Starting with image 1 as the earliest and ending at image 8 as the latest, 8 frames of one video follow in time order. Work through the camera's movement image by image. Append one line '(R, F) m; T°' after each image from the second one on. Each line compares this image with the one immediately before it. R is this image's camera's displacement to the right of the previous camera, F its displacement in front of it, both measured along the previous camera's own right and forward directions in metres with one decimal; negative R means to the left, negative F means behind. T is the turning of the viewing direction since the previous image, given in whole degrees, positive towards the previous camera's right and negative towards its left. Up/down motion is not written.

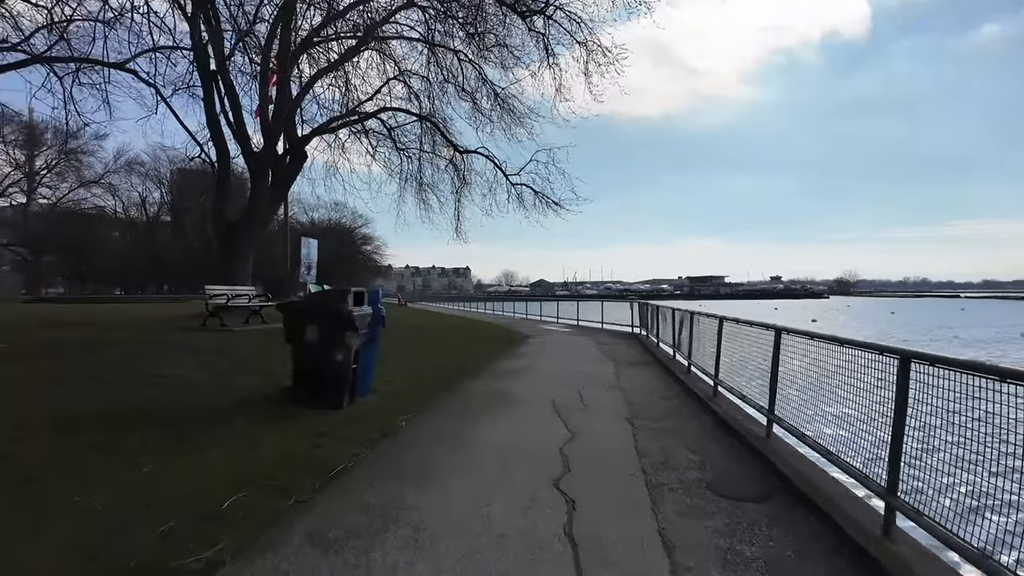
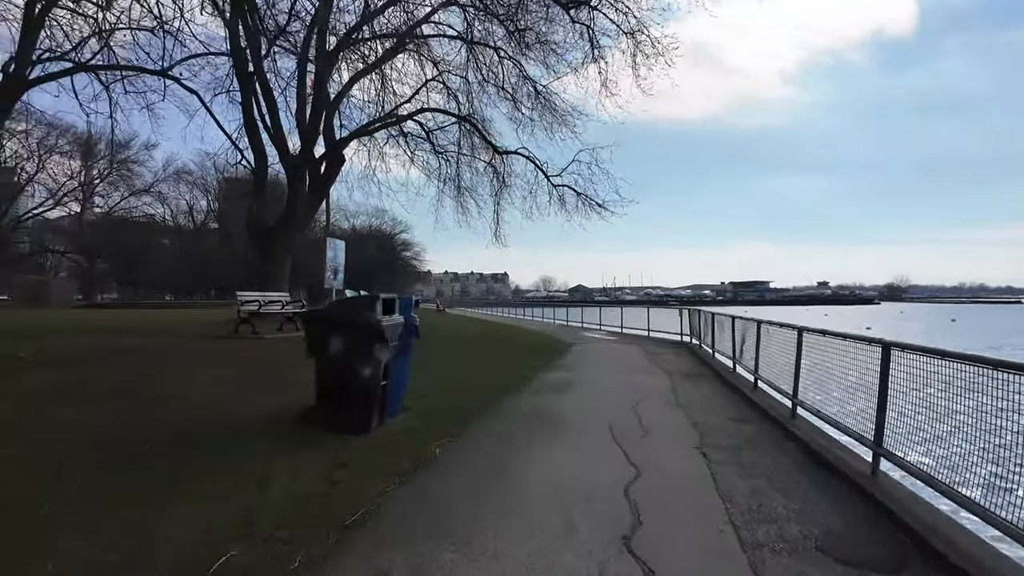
(-0.1, +1.0) m; -3°
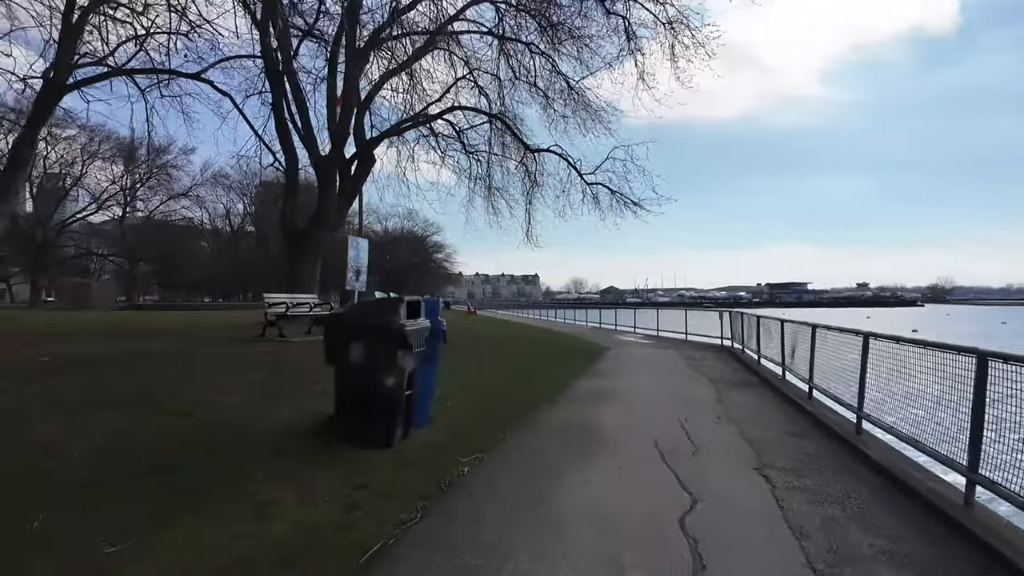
(-0.1, +0.6) m; -3°
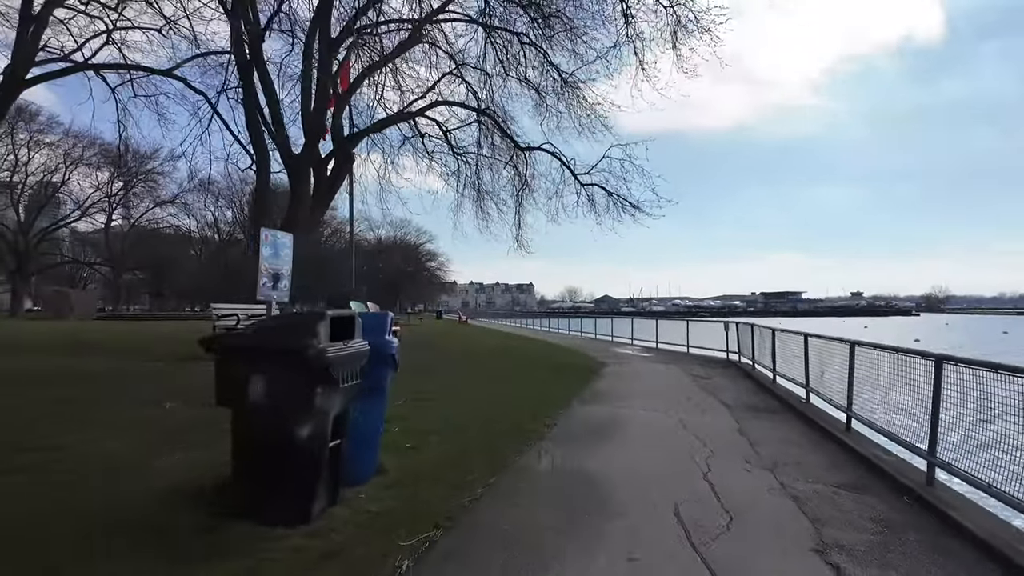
(+0.2, +1.8) m; 0°
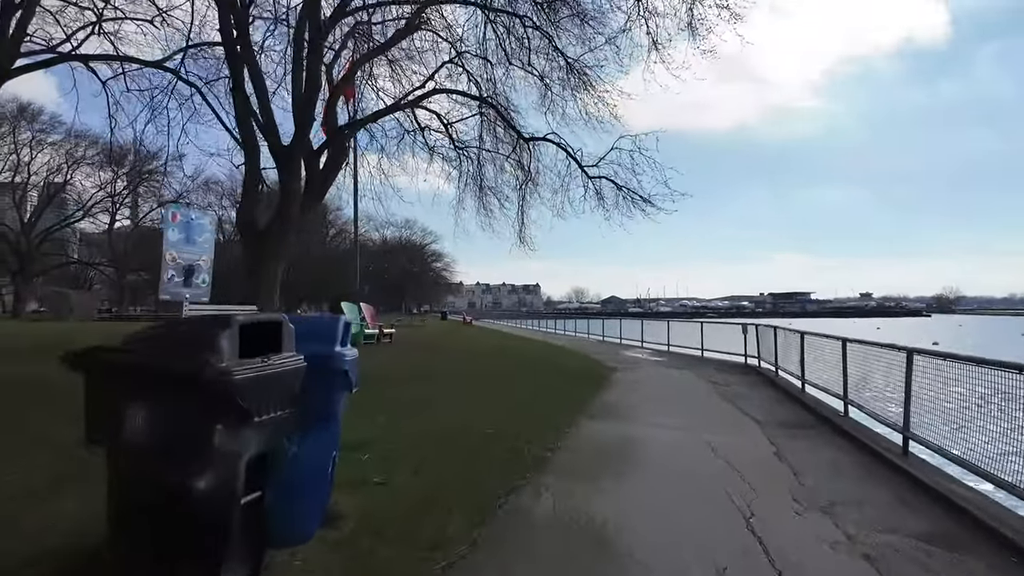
(+0.1, +1.3) m; -1°
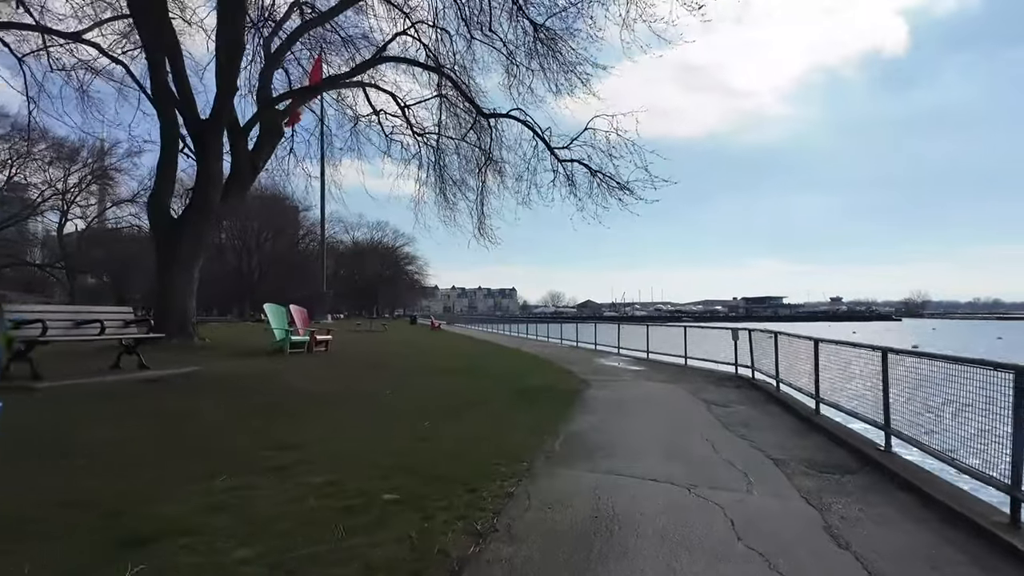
(+0.5, +2.7) m; +2°
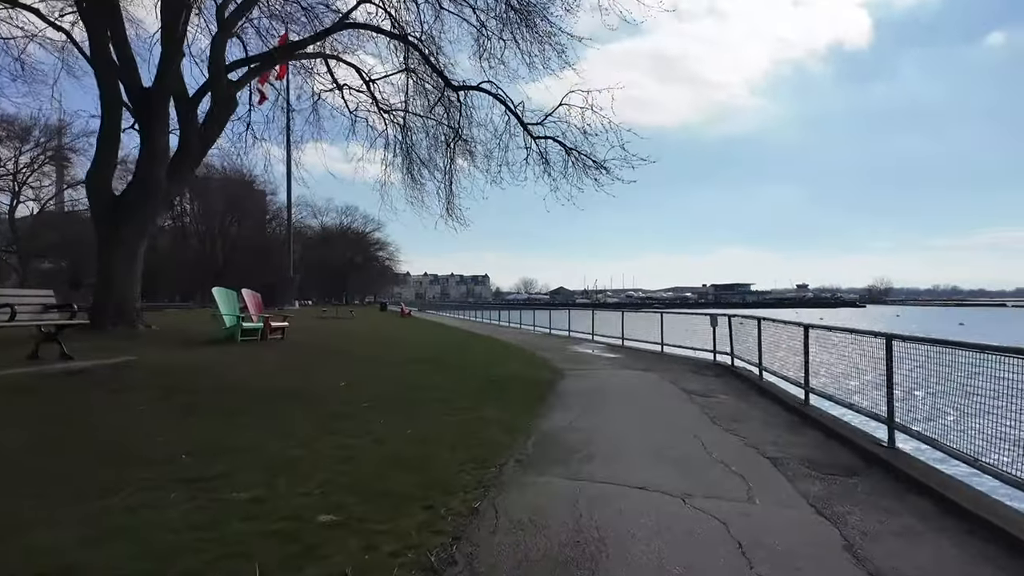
(+0.1, +0.9) m; +3°
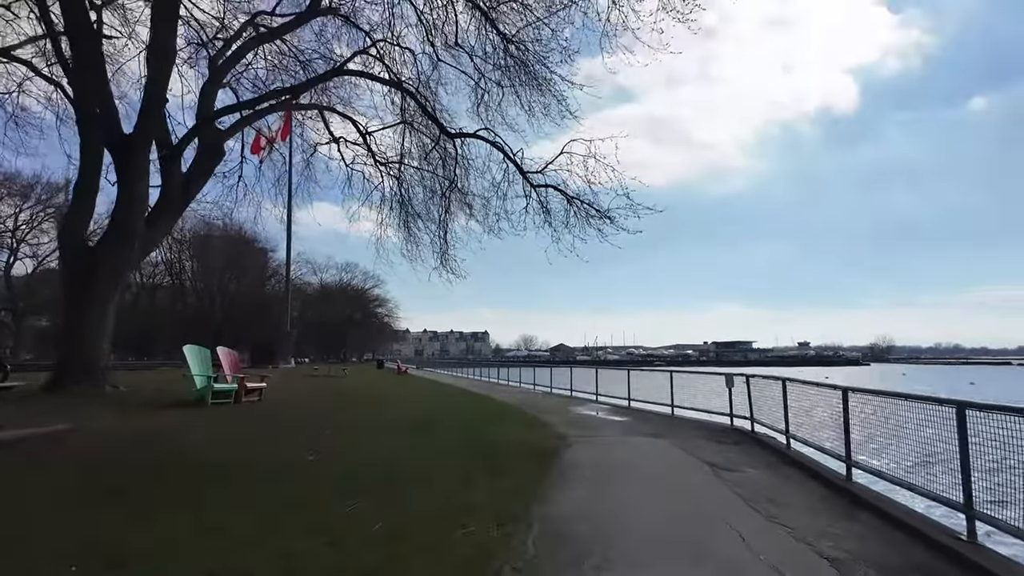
(0.0, +1.1) m; 0°
